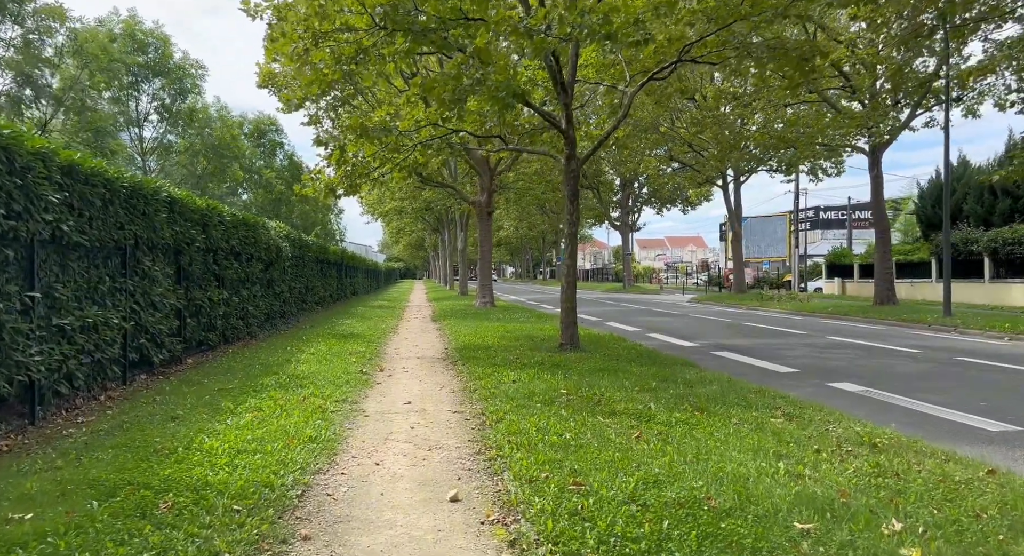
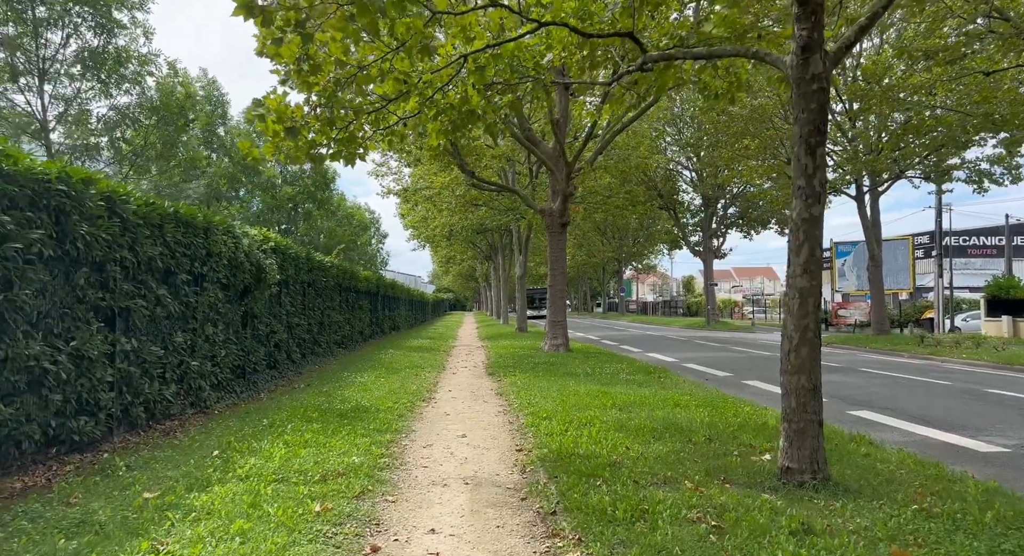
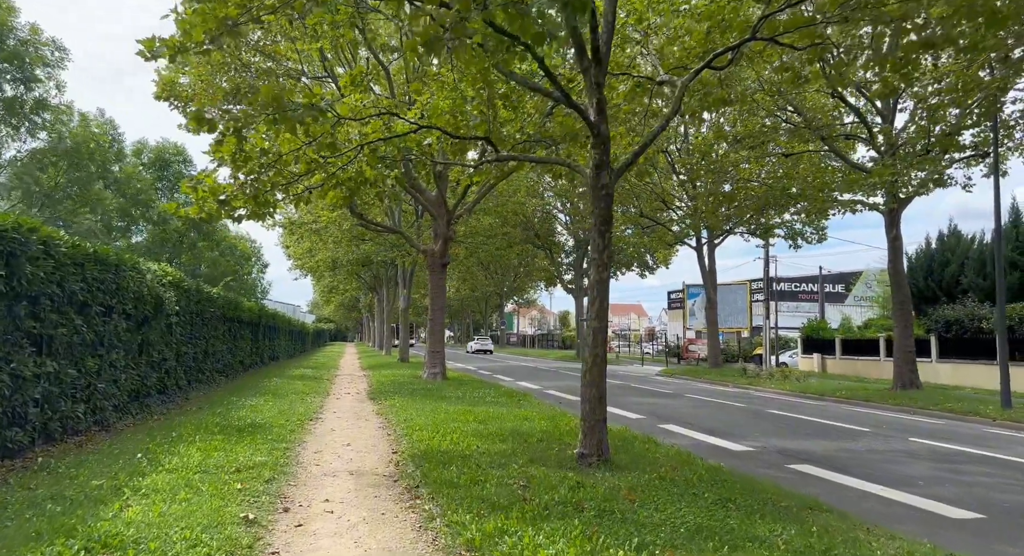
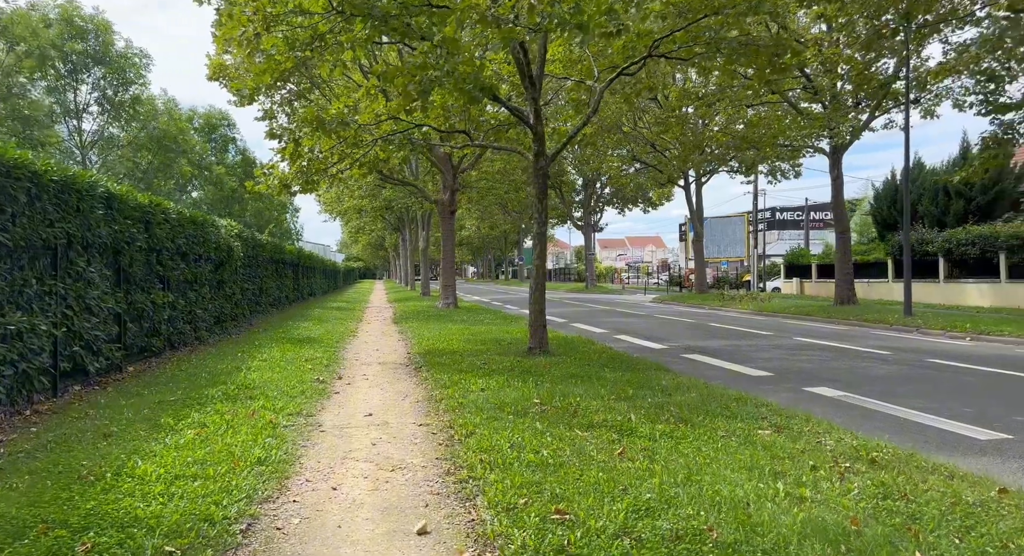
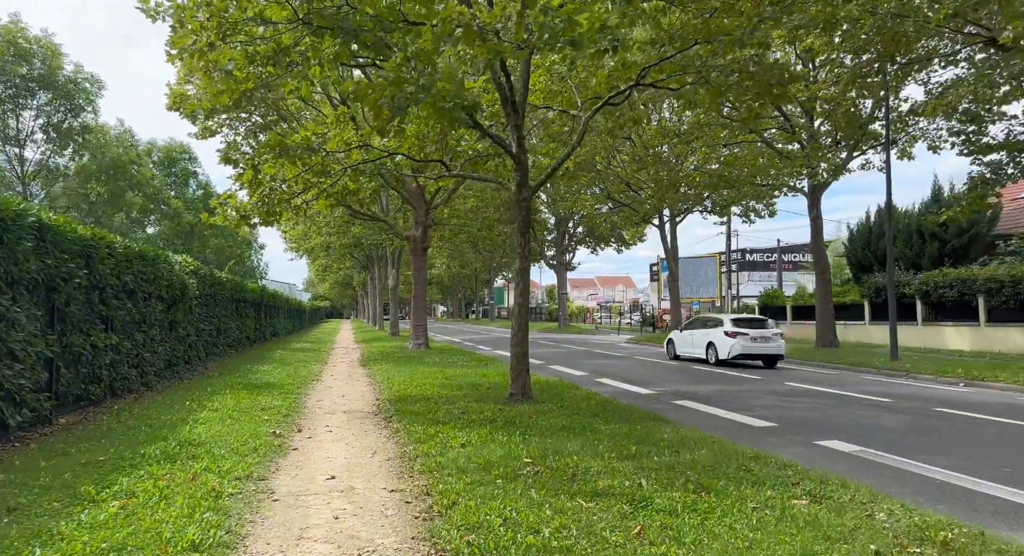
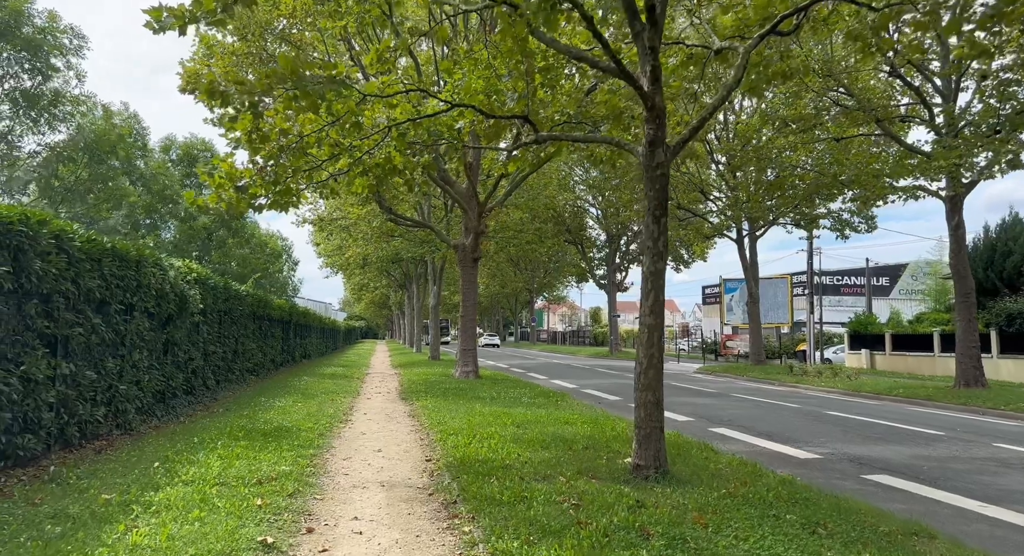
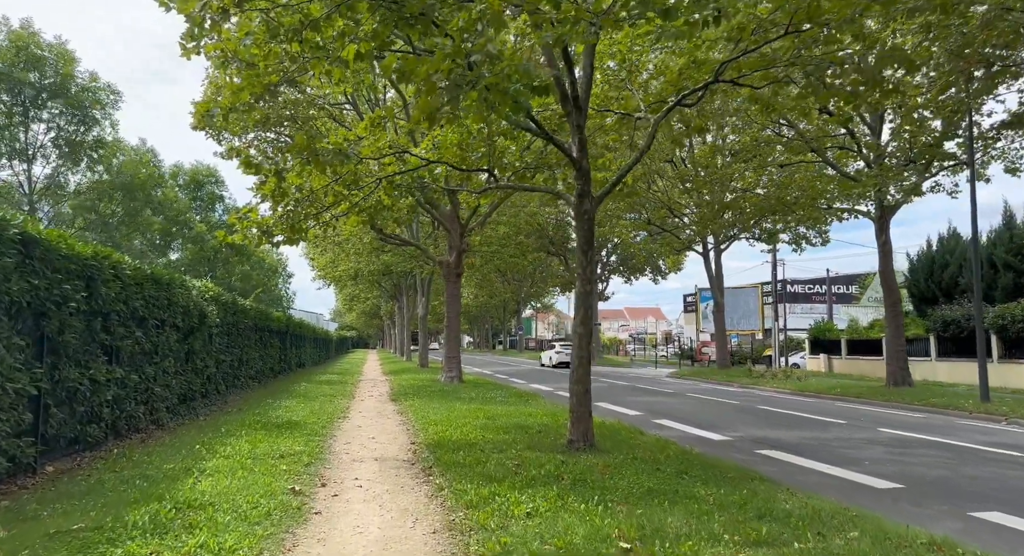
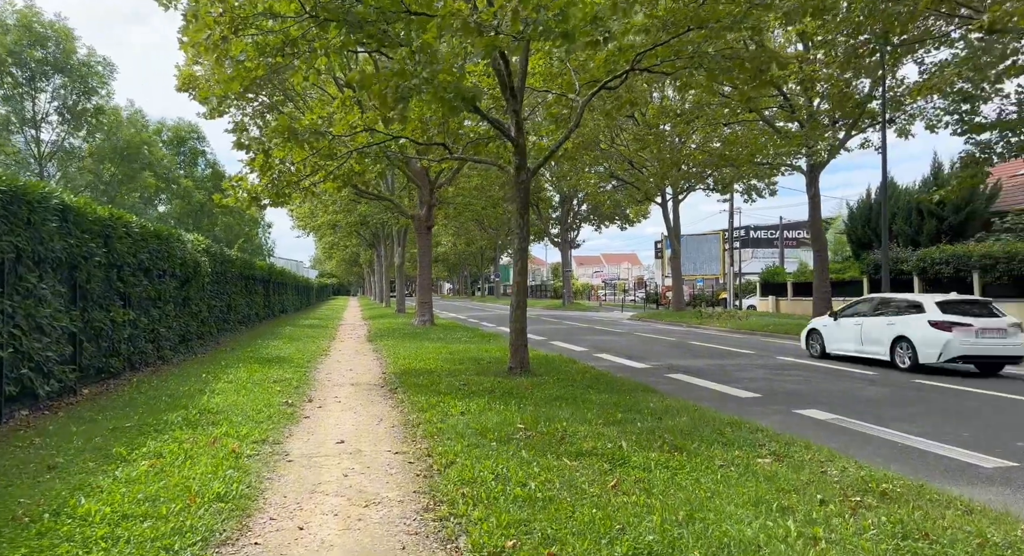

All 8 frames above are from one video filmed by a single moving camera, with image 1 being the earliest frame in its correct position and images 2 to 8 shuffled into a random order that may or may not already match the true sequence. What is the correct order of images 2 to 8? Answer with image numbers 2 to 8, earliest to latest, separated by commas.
4, 8, 5, 7, 3, 6, 2
